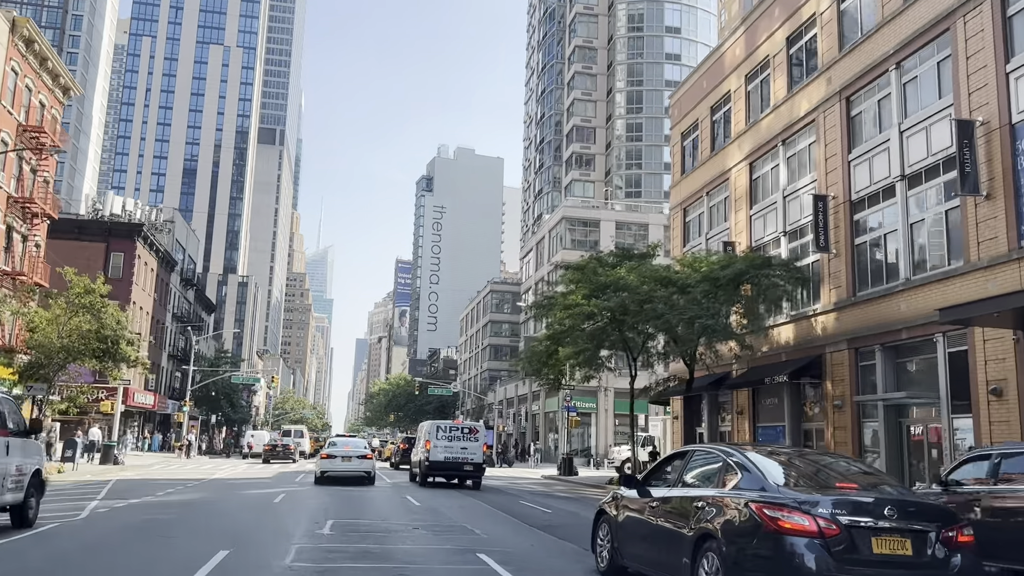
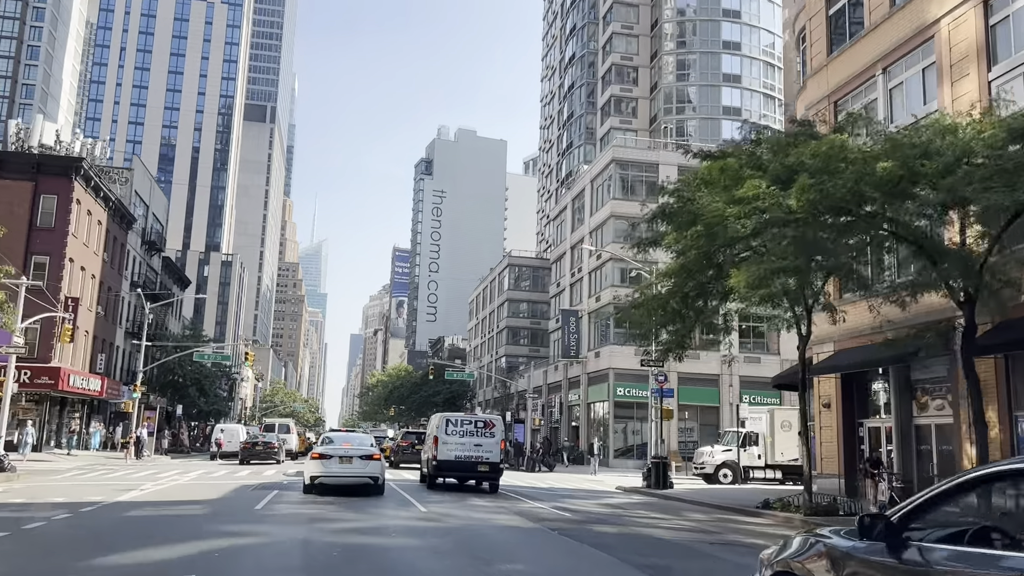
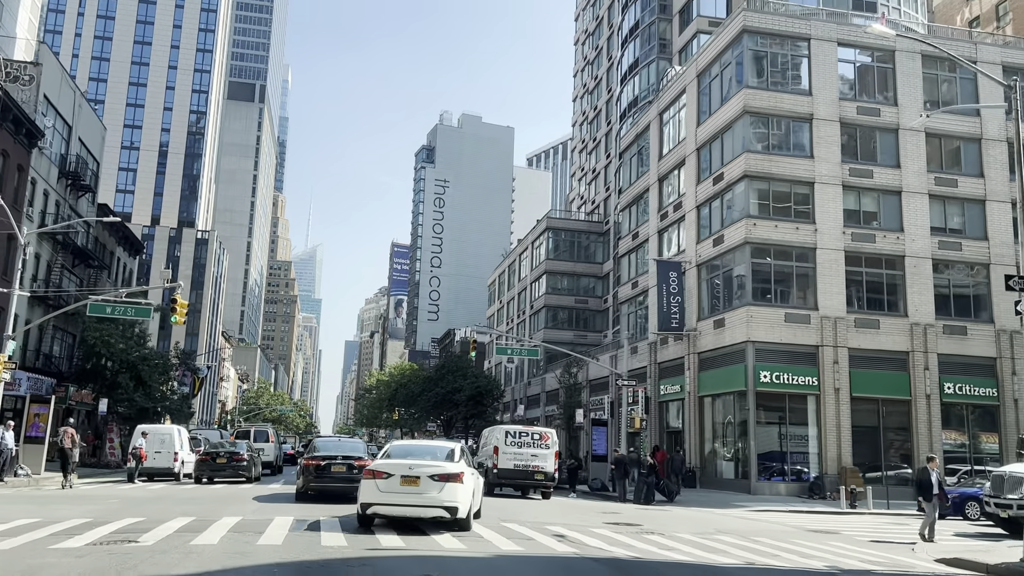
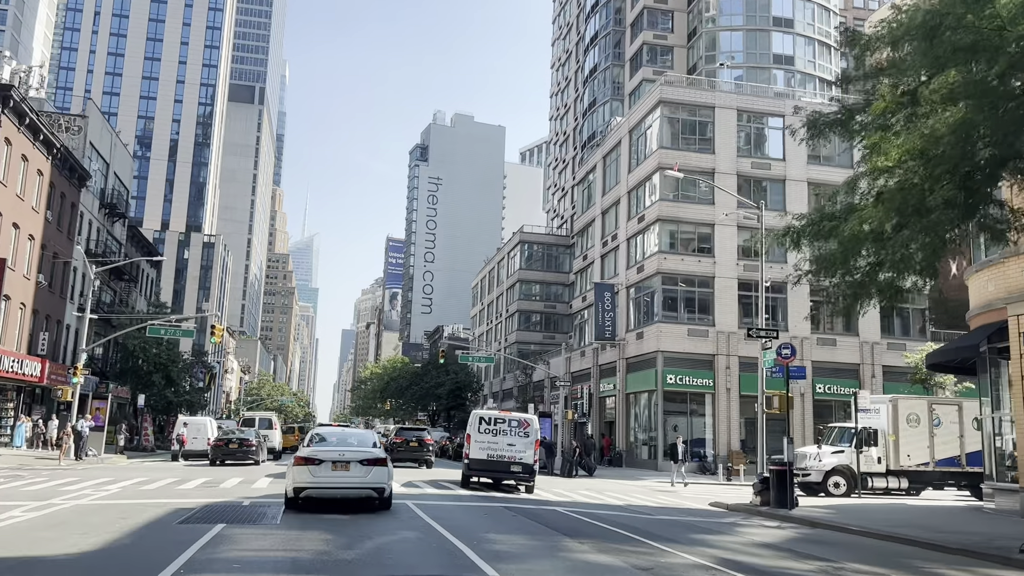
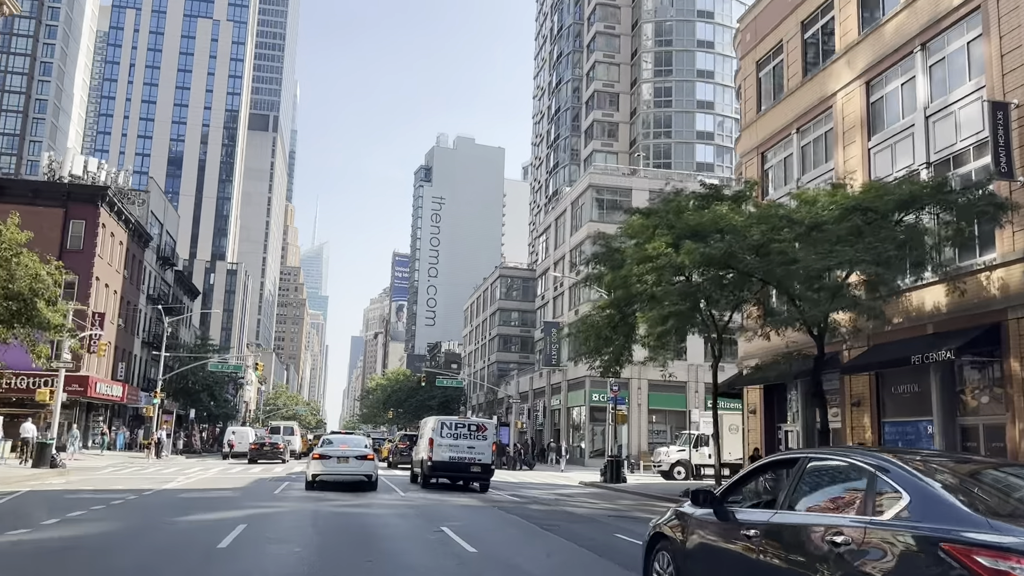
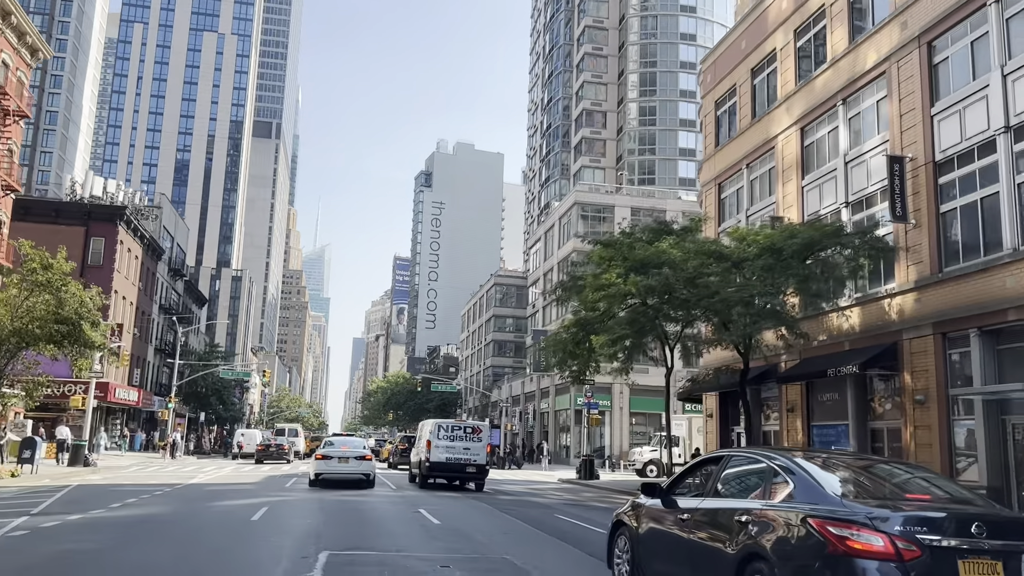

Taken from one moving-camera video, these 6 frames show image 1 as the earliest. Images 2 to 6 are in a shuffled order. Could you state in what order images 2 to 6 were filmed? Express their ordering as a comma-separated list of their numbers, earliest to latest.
6, 5, 2, 4, 3
